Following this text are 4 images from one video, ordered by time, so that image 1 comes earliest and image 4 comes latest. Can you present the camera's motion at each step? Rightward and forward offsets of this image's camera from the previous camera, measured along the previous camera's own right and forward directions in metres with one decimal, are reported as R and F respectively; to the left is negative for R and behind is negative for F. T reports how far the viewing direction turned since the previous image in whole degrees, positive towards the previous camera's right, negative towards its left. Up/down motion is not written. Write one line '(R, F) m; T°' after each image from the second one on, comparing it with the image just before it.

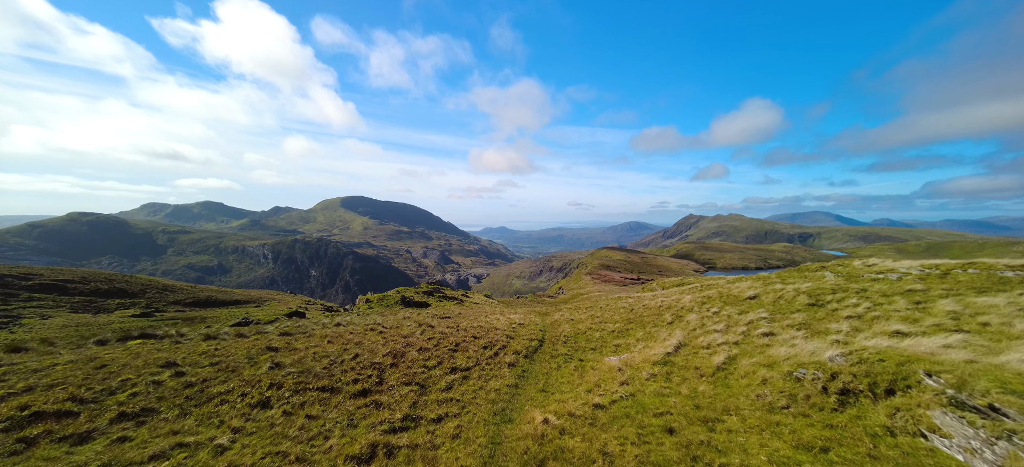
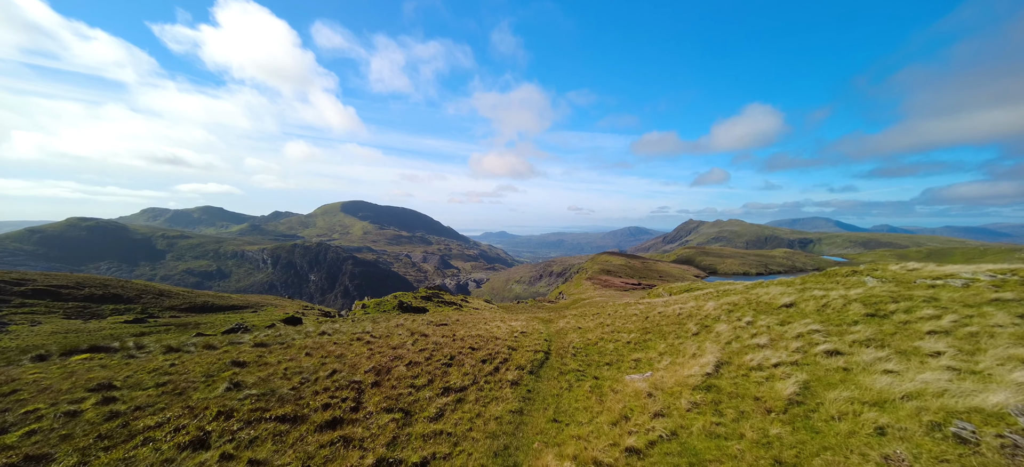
(0.0, +0.8) m; 0°
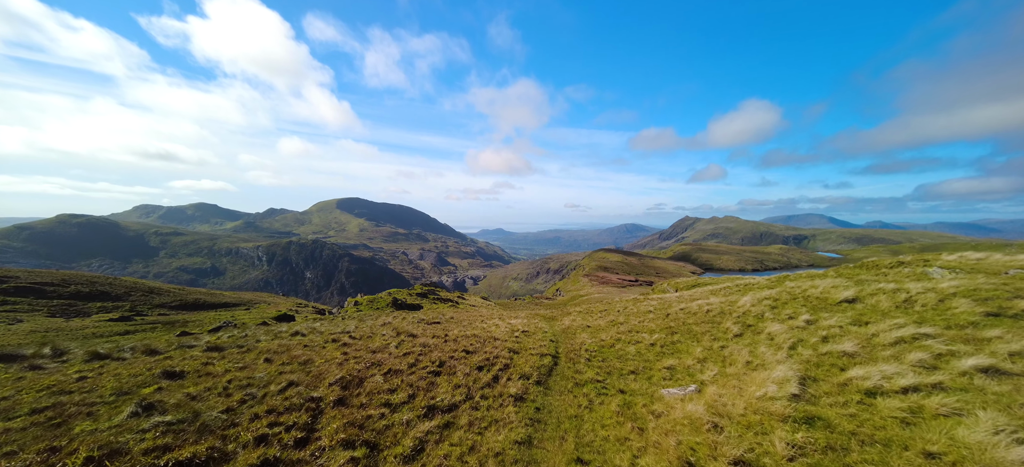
(-0.1, +1.1) m; 0°
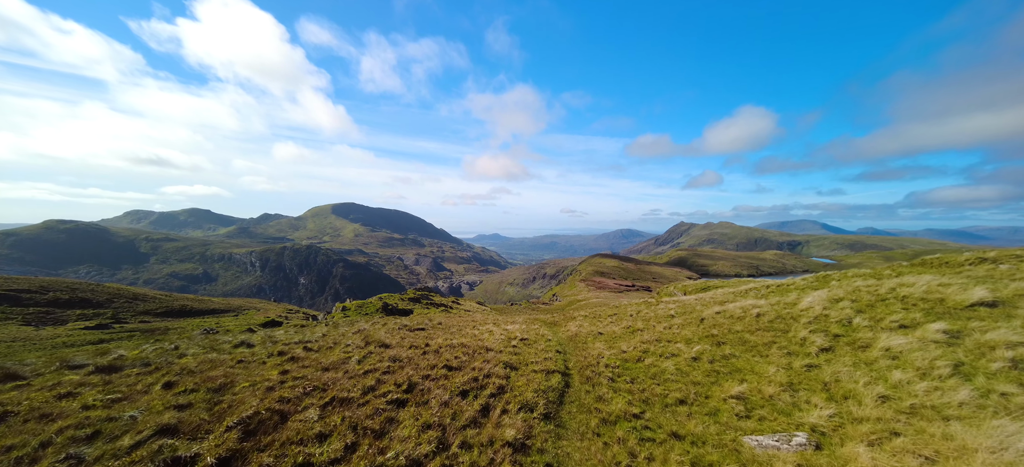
(0.0, +1.4) m; +1°
